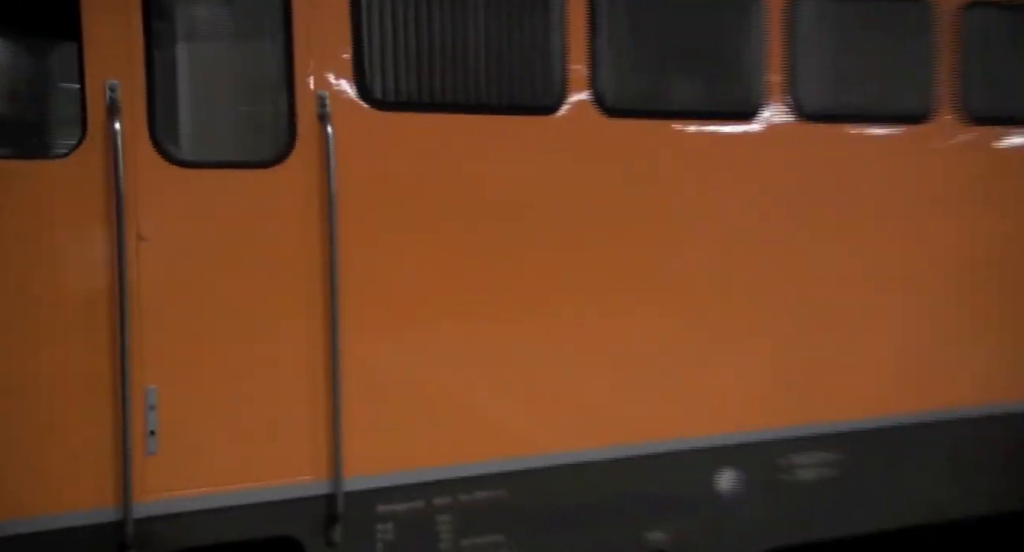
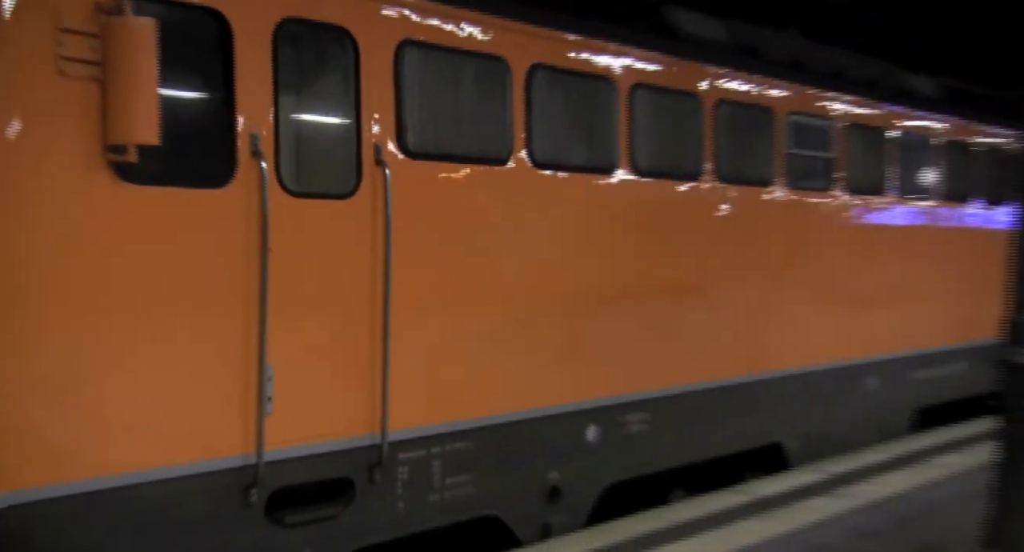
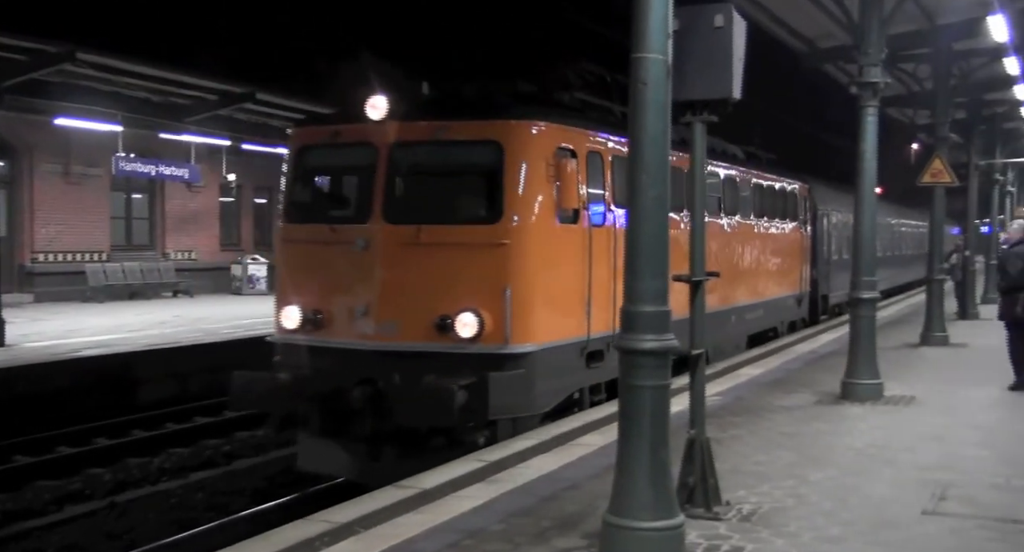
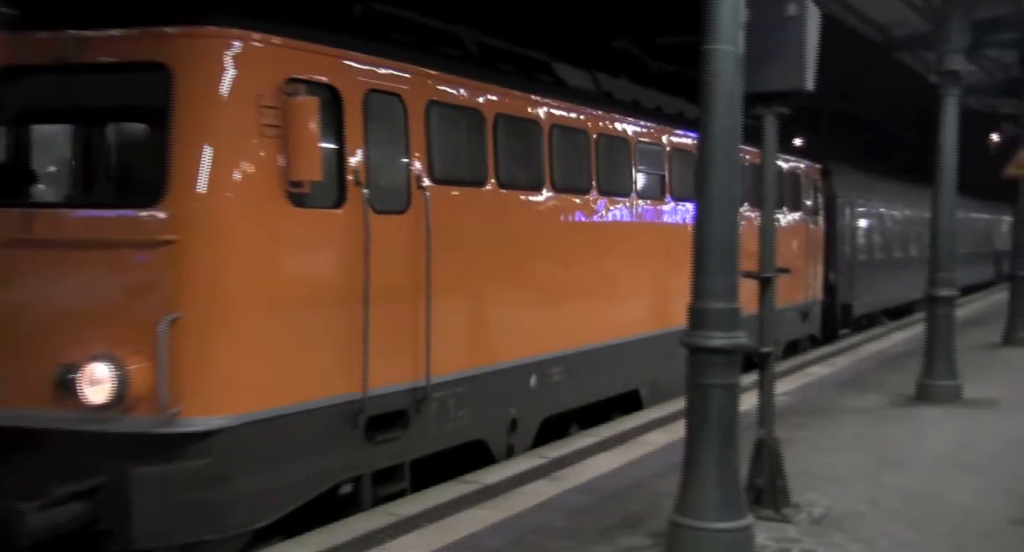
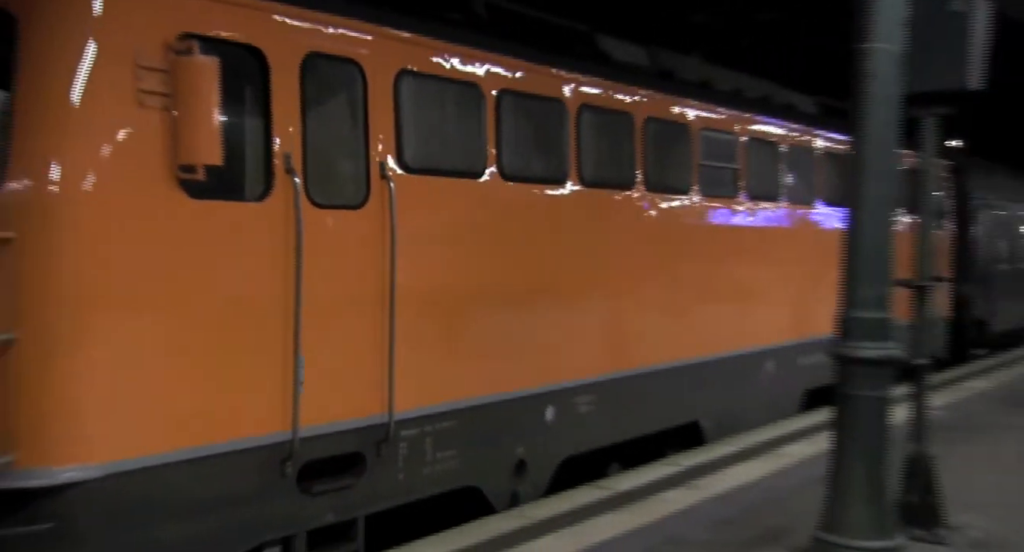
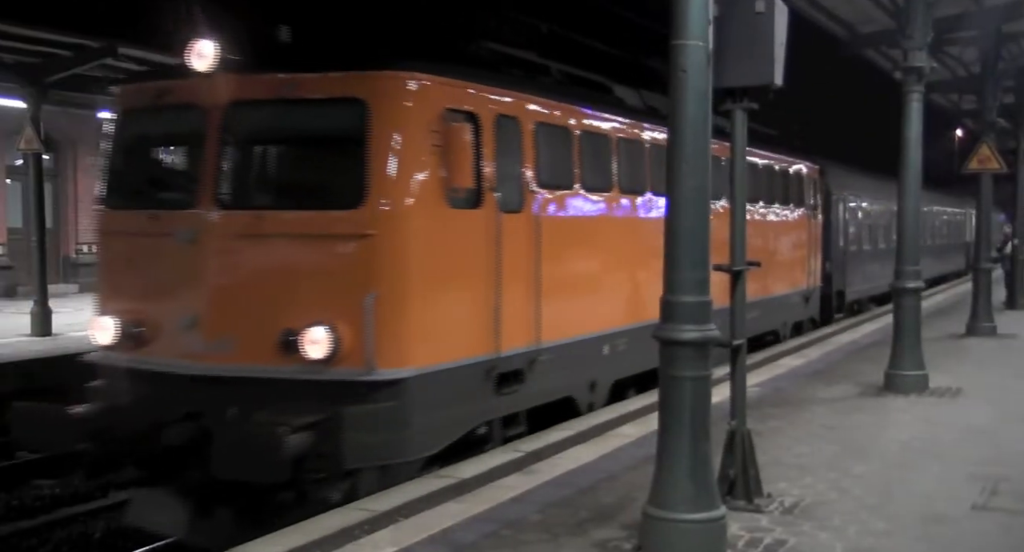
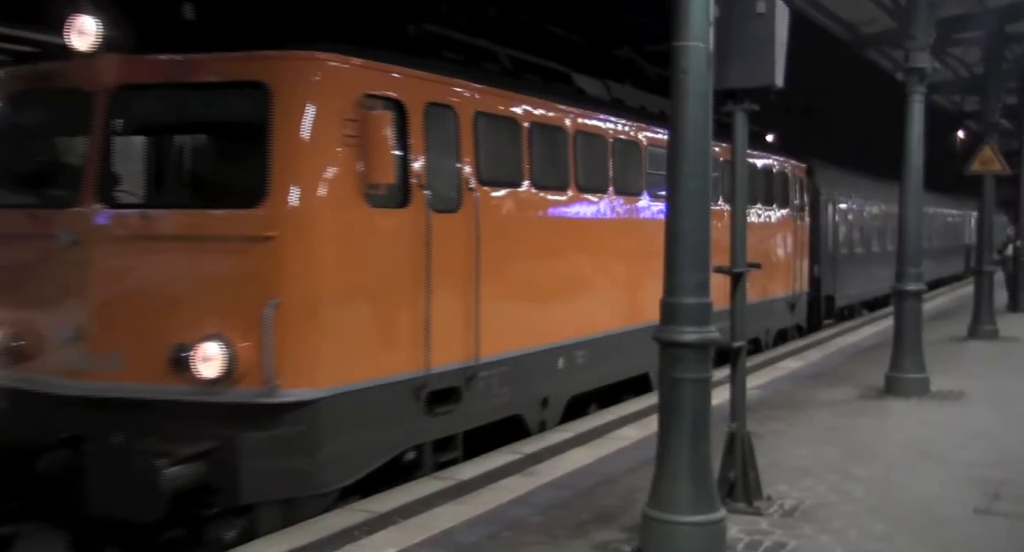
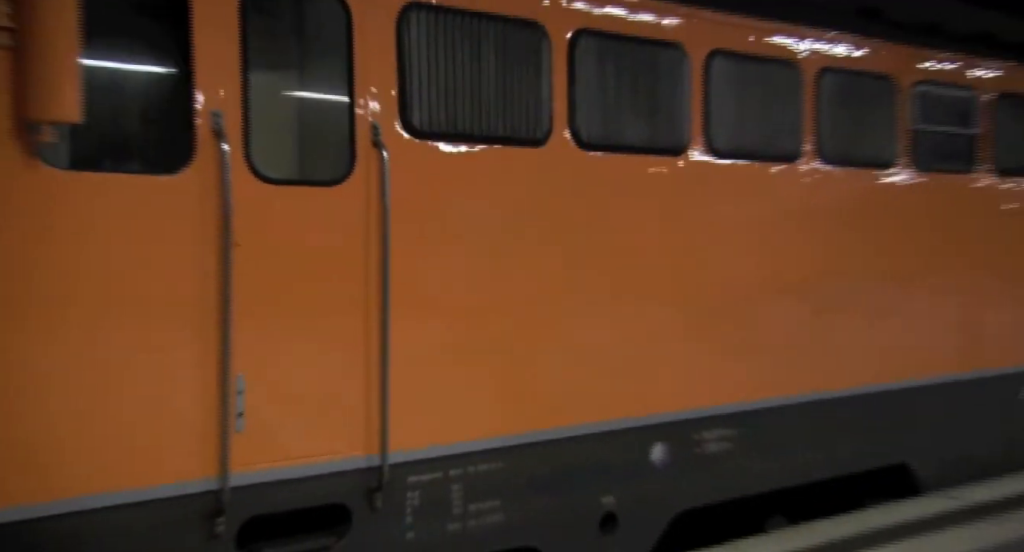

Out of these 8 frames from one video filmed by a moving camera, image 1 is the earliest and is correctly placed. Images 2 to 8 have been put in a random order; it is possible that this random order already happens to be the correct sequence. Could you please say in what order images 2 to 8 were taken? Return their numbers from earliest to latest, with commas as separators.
8, 2, 5, 4, 7, 6, 3
